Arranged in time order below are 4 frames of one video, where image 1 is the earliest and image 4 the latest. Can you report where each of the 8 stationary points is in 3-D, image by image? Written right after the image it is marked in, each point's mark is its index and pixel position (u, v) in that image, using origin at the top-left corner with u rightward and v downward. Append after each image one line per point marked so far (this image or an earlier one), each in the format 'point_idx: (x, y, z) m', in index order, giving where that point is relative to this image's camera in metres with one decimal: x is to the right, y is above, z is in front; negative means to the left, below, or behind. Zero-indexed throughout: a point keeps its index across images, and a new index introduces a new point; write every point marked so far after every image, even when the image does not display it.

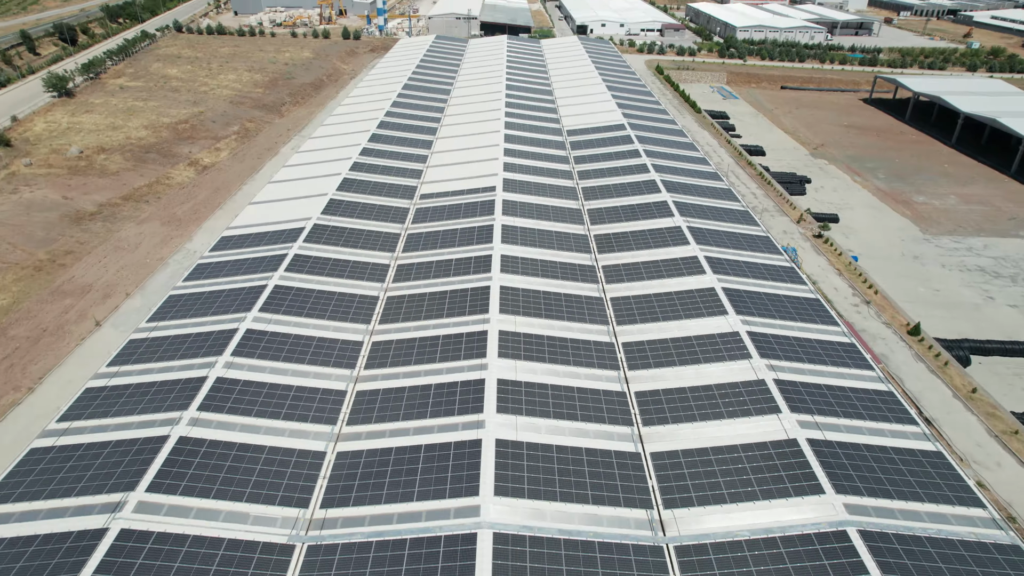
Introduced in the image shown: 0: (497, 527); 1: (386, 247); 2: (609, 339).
0: (-0.1, -2.9, +8.6) m
1: (-3.0, +1.1, +17.0) m
2: (+1.9, -1.1, +13.3) m
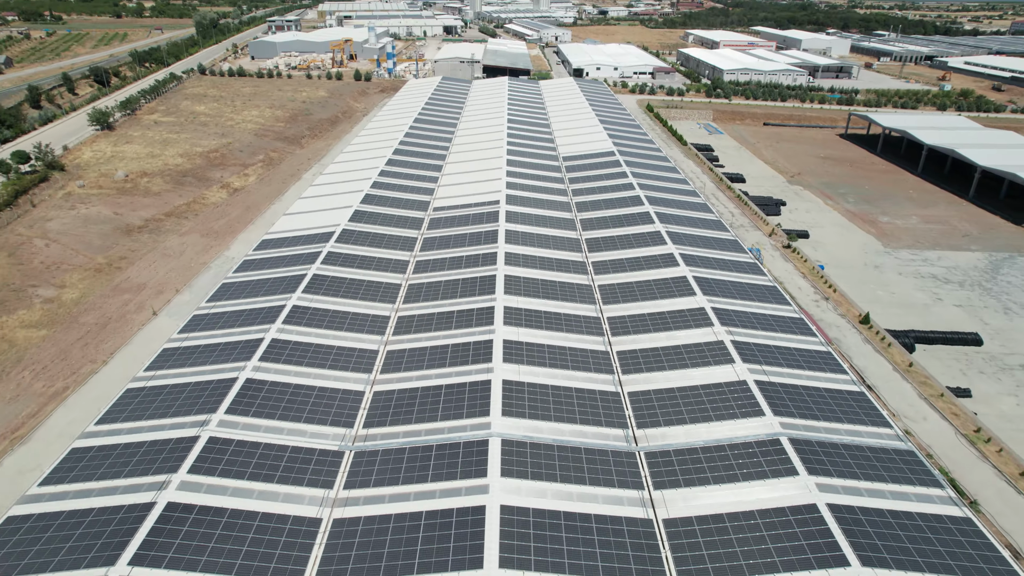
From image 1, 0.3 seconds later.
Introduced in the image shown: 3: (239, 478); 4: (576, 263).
0: (-0.1, -2.3, +10.9) m
1: (-3.0, +1.2, +19.5) m
2: (+2.0, -0.8, +15.6) m
3: (-4.0, -2.8, +10.0) m
4: (+1.9, +0.5, +18.5) m
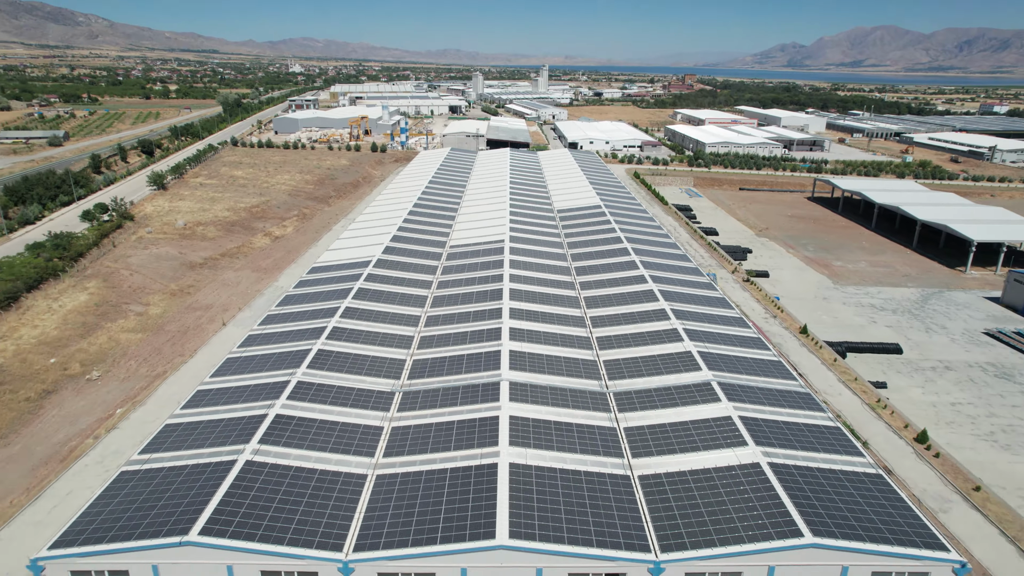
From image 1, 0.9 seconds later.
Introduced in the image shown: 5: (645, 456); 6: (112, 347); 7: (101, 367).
0: (0.0, -2.1, +14.8) m
1: (-2.9, +0.4, +23.8) m
2: (+2.1, -1.1, +19.7) m
3: (-3.9, -2.4, +13.9) m
4: (+2.0, -0.1, +22.7) m
5: (+2.4, -3.1, +12.3) m
6: (-11.6, -1.7, +19.5) m
7: (-11.2, -2.2, +18.4) m
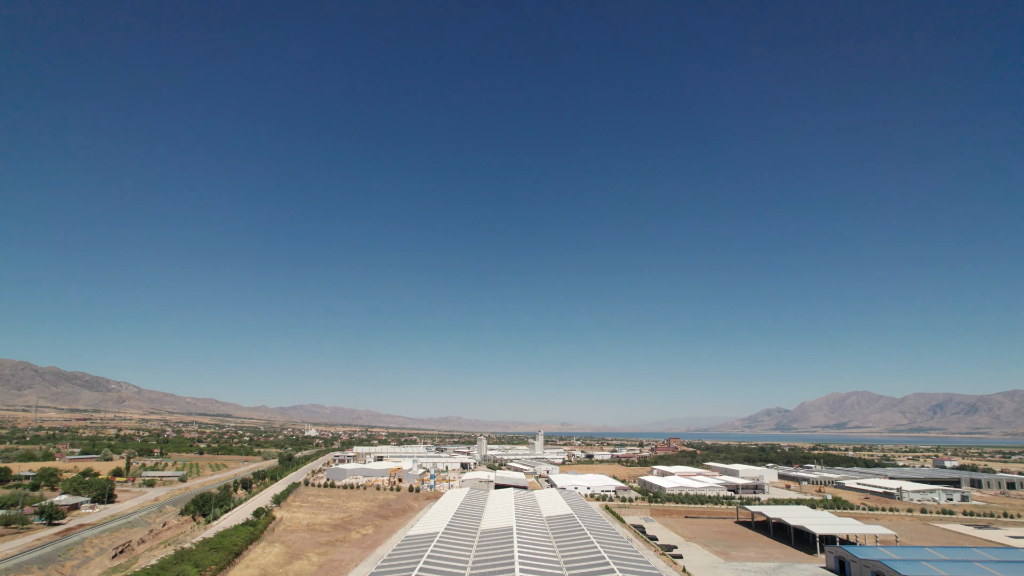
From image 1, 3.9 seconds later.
0: (+0.4, -13.2, +31.8) m
1: (-2.5, -15.5, +40.8) m
2: (+2.5, -14.8, +36.6) m
3: (-3.5, -13.0, +30.8) m
4: (+2.3, -15.4, +39.6) m
5: (+2.8, -12.8, +29.2) m
6: (-11.2, -15.2, +36.0) m
7: (-10.9, -15.1, +34.8) m
